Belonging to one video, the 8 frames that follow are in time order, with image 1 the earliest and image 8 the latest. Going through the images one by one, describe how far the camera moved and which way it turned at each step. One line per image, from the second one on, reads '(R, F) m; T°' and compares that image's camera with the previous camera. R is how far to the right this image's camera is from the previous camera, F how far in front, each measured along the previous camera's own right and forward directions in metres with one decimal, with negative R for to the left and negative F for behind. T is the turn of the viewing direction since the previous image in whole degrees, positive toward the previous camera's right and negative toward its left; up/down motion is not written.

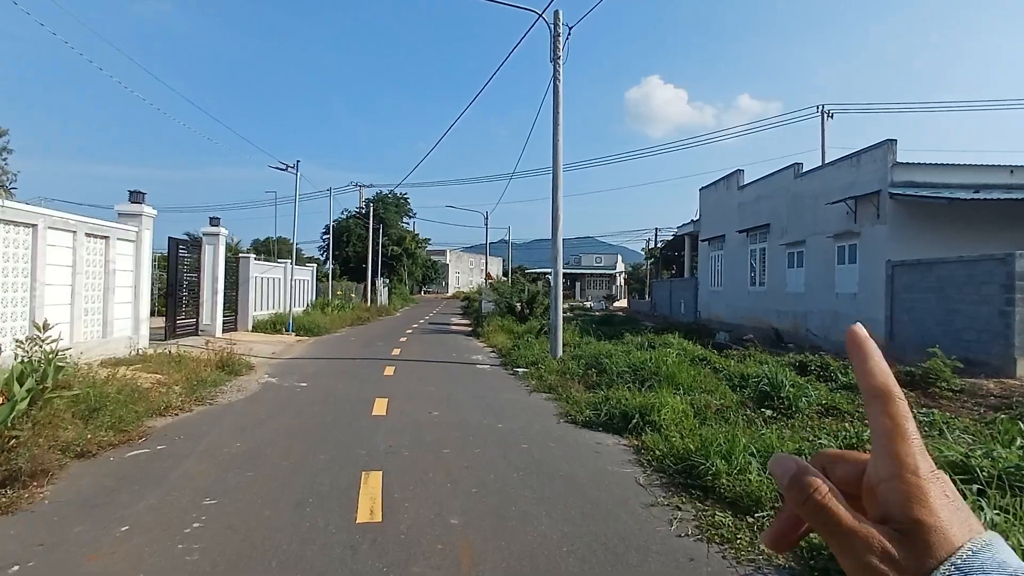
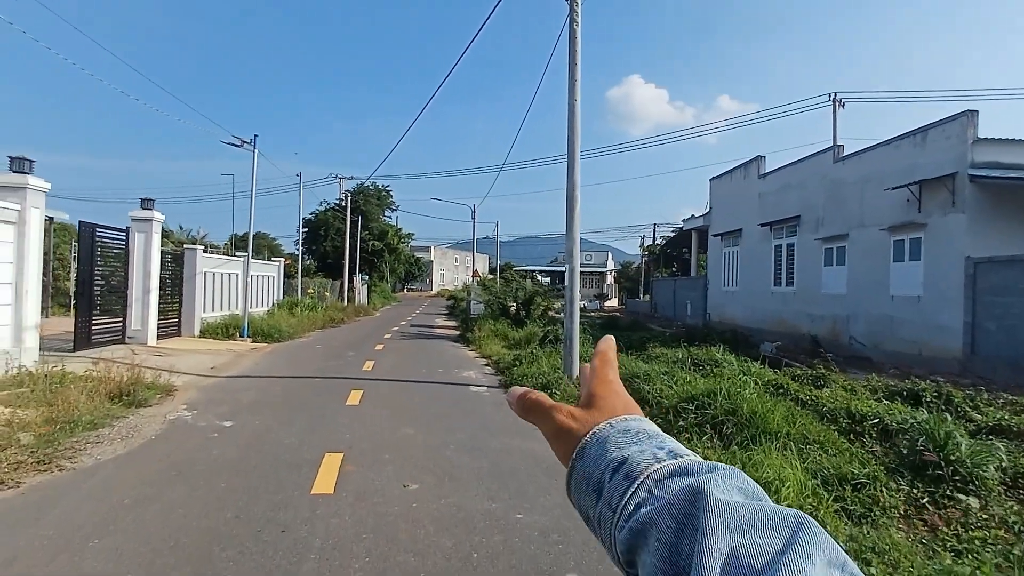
(-0.4, +3.4) m; +1°
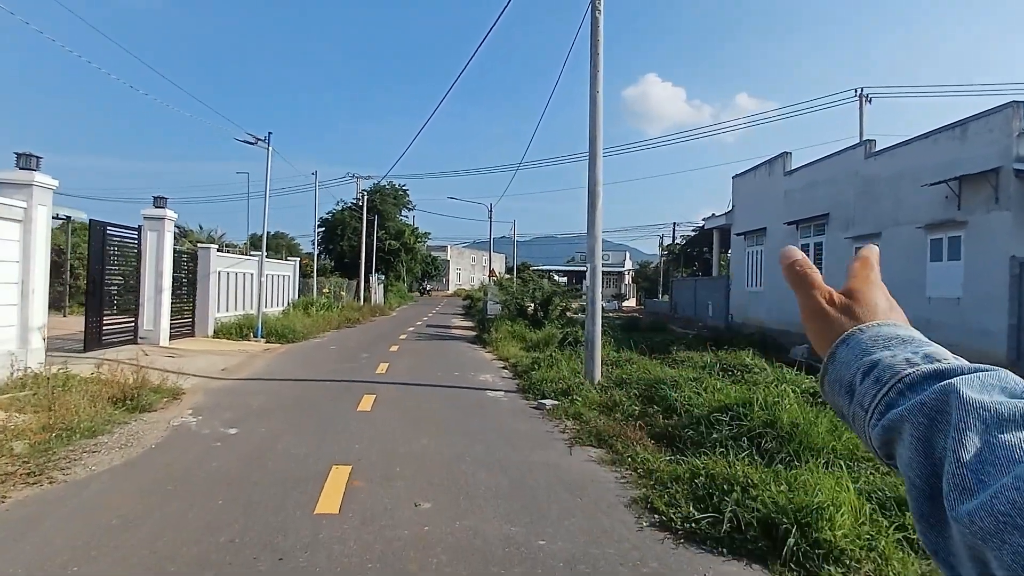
(0.0, +0.5) m; -2°
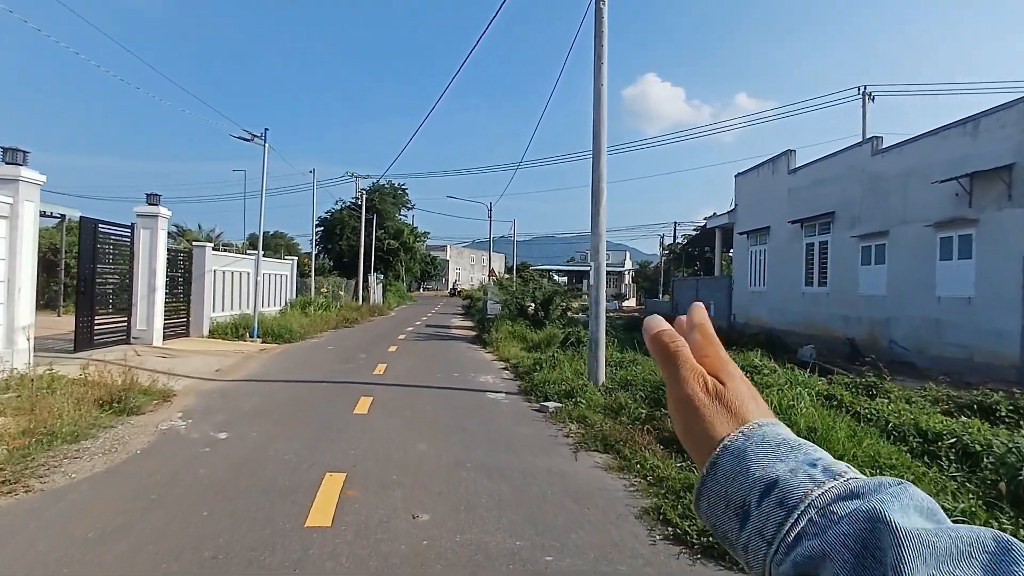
(0.0, +0.3) m; 0°
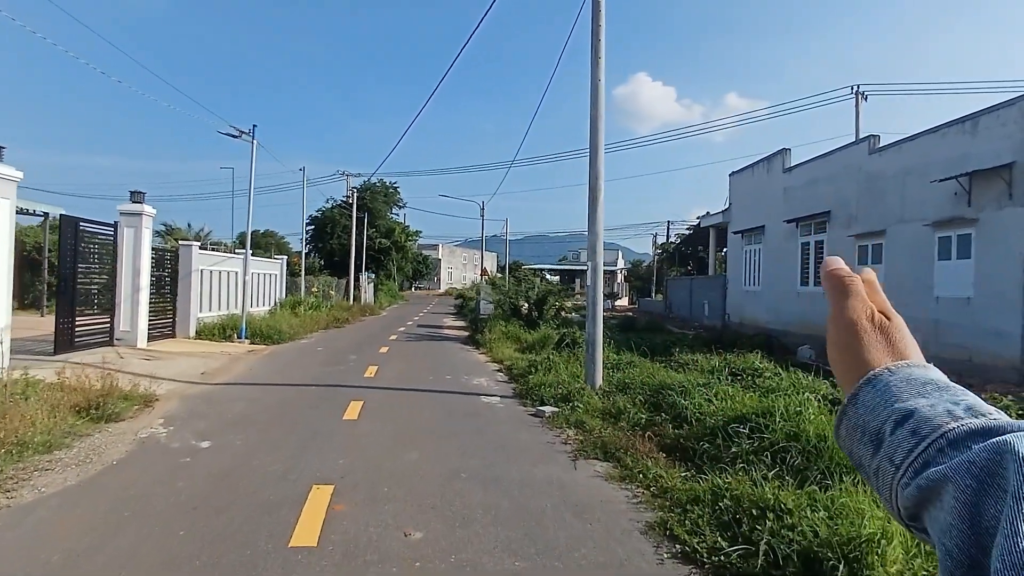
(-0.1, +0.3) m; +1°
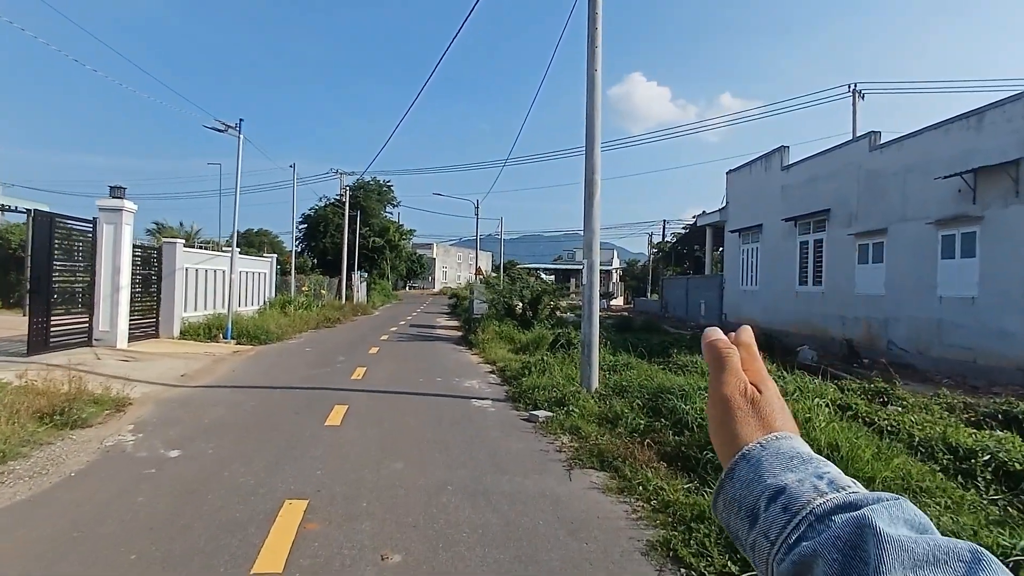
(0.0, +0.5) m; 0°
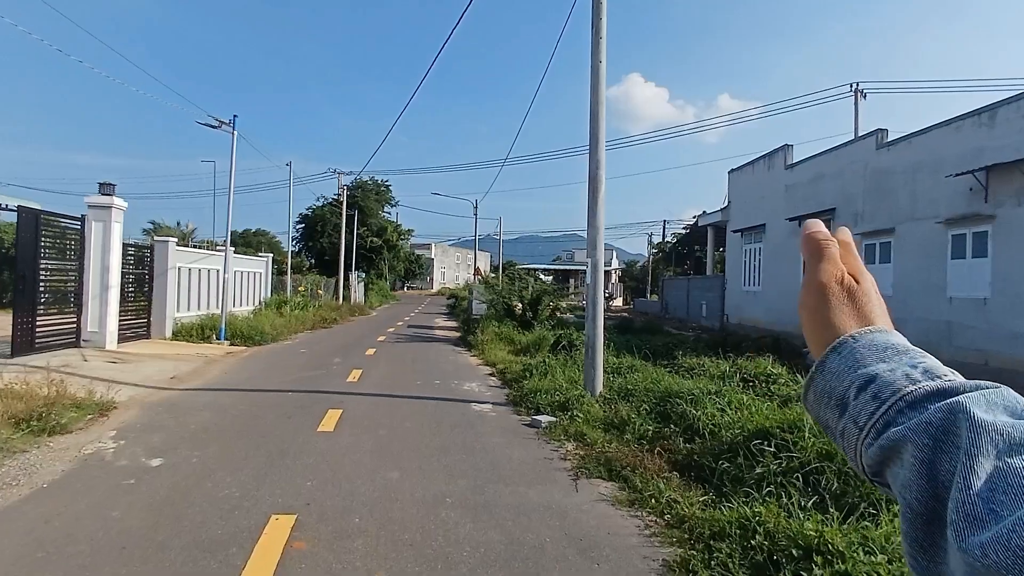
(0.0, +0.4) m; 0°
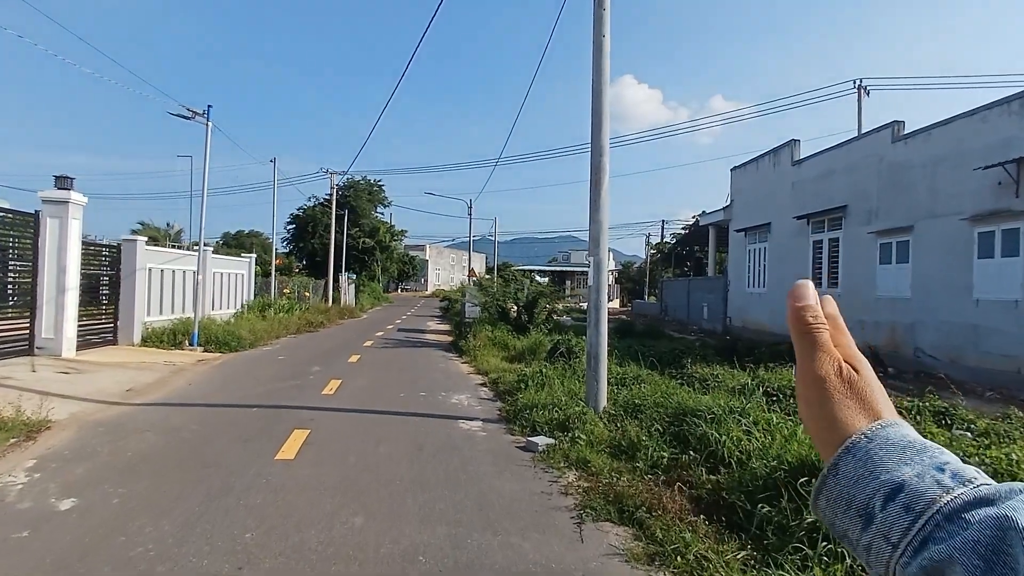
(0.0, +1.1) m; 0°
